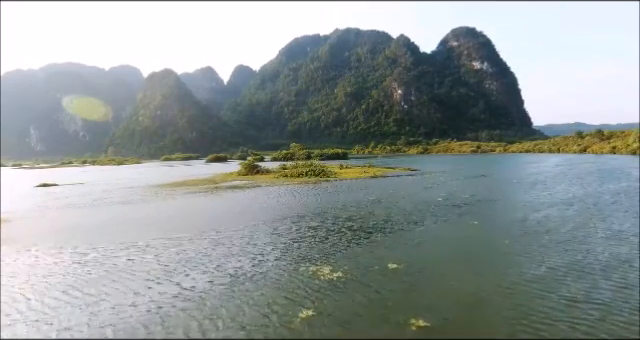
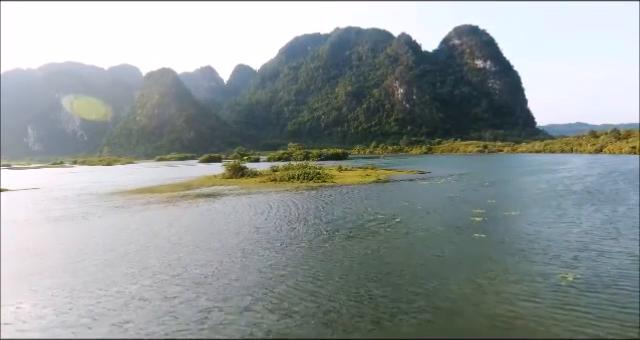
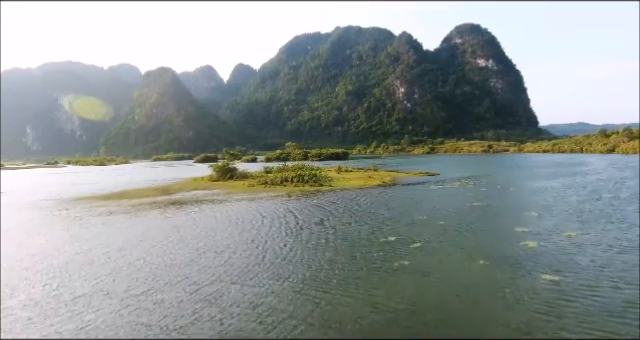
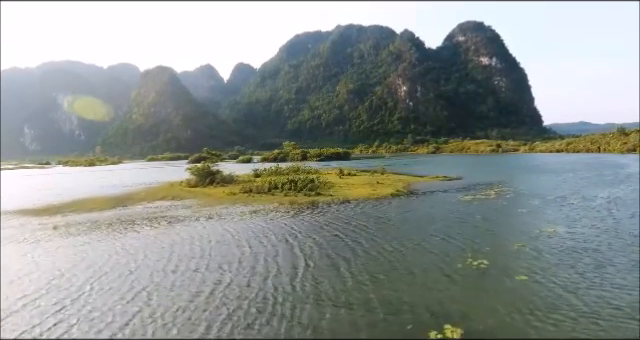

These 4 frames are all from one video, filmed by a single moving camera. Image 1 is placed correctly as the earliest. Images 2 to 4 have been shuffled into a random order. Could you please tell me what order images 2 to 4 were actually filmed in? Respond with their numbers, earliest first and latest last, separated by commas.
2, 3, 4
